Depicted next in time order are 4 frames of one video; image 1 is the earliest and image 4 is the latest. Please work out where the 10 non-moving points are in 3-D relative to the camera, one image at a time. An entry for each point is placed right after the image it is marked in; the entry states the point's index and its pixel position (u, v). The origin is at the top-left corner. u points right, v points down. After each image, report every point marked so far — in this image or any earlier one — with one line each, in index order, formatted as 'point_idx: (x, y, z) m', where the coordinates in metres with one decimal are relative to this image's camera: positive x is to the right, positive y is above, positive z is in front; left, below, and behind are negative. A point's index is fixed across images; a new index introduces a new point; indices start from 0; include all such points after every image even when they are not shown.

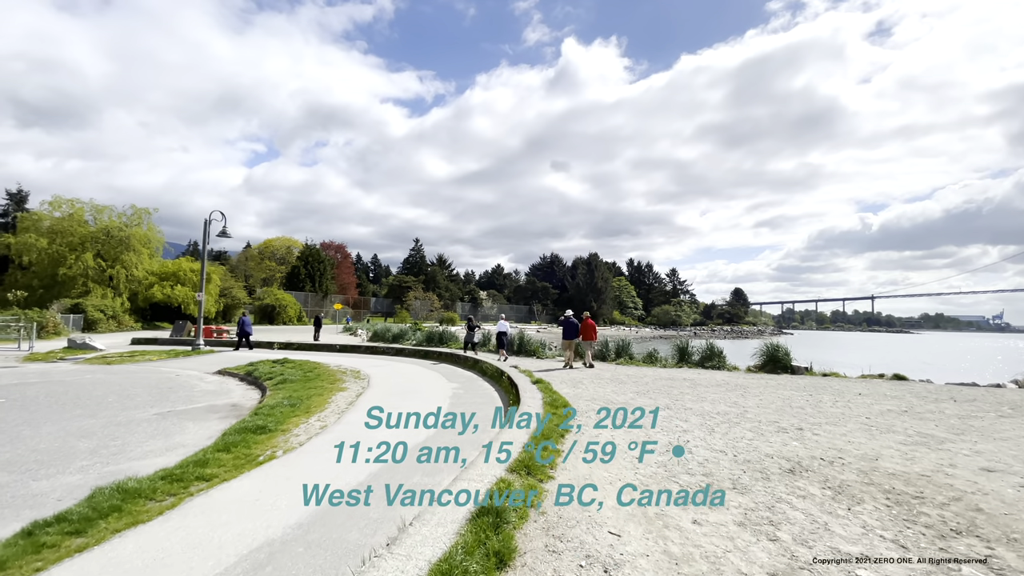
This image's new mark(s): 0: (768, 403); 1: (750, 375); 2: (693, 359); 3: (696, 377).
0: (+4.9, -2.2, +9.1) m
1: (+6.9, -2.5, +13.7) m
2: (+6.2, -2.4, +16.4) m
3: (+5.0, -2.4, +13.0) m
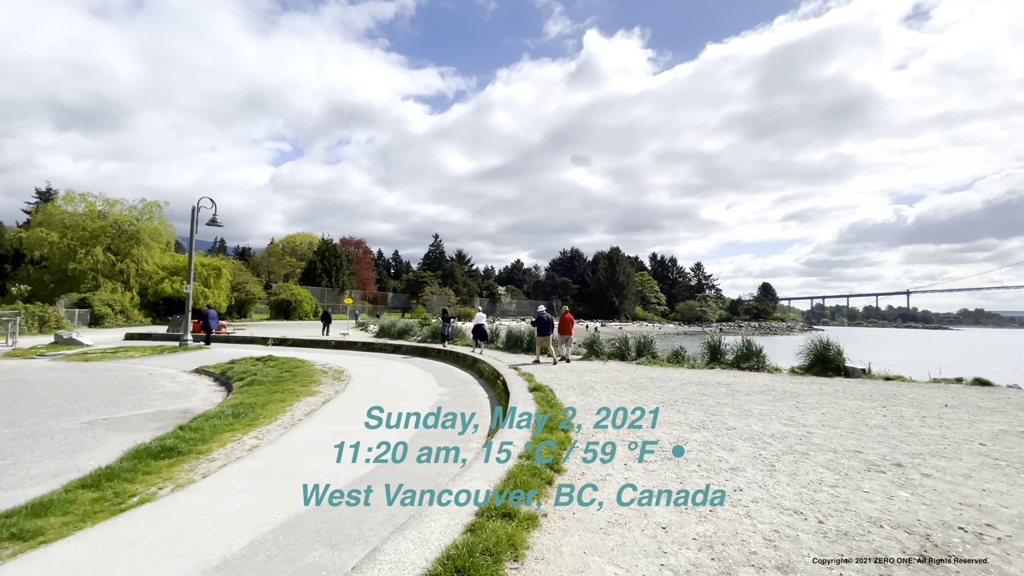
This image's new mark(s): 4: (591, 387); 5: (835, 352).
0: (+4.7, -1.9, +6.9) m
1: (+6.9, -2.2, +11.5) m
2: (+6.4, -2.1, +14.2) m
3: (+5.0, -2.1, +10.8) m
4: (+1.9, -2.3, +11.3) m
5: (+8.7, -1.7, +12.9) m
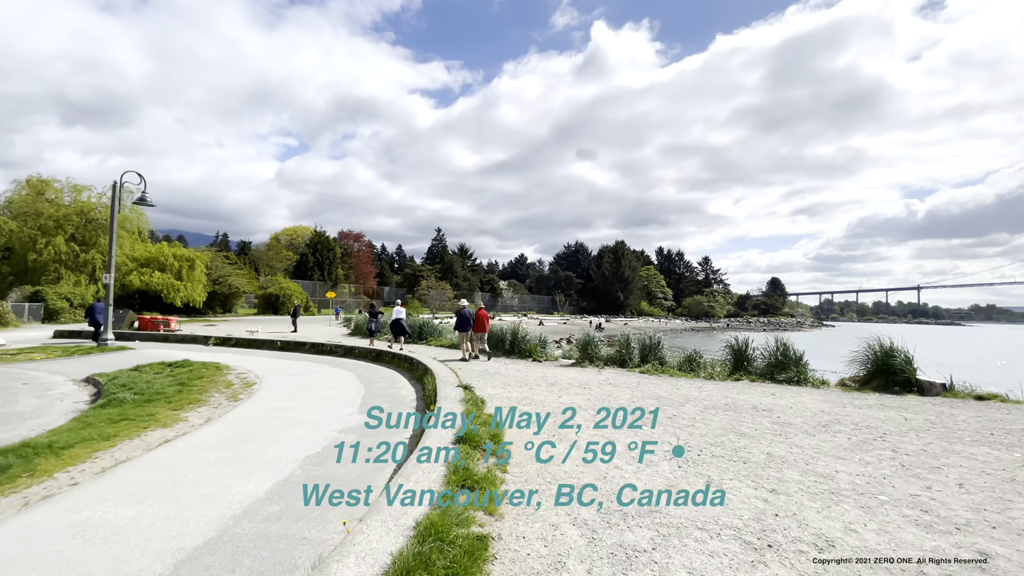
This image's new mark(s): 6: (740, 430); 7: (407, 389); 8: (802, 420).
0: (+3.8, -1.7, +3.8) m
1: (+6.1, -1.9, +8.3) m
2: (+5.6, -1.8, +11.0) m
3: (+4.2, -1.9, +7.7) m
4: (+1.1, -2.0, +8.2) m
5: (+7.9, -1.5, +9.7) m
6: (+2.8, -1.7, +5.8) m
7: (-2.0, -1.9, +9.3) m
8: (+3.9, -1.8, +6.6) m
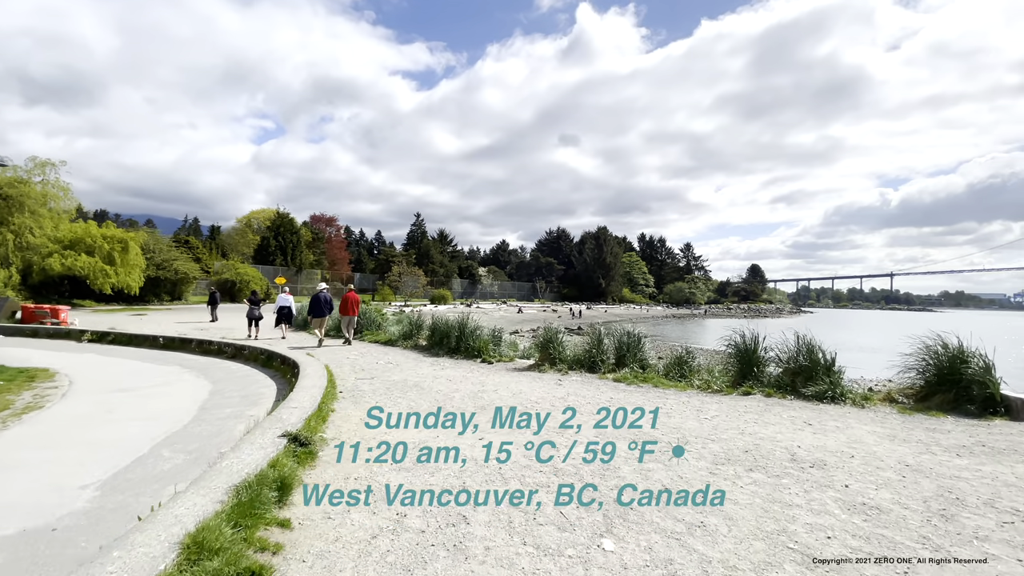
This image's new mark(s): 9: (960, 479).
0: (+2.9, -1.6, +0.9) m
1: (+4.9, -1.6, +5.4) m
2: (+4.4, -1.5, +8.1) m
3: (+3.1, -1.6, +4.7) m
4: (0.0, -1.8, +5.2) m
5: (+6.7, -1.2, +6.9) m
6: (+1.7, -1.5, +2.8) m
7: (-3.2, -1.6, +6.2) m
8: (+2.8, -1.6, +3.6) m
9: (+3.8, -1.6, +4.0) m
